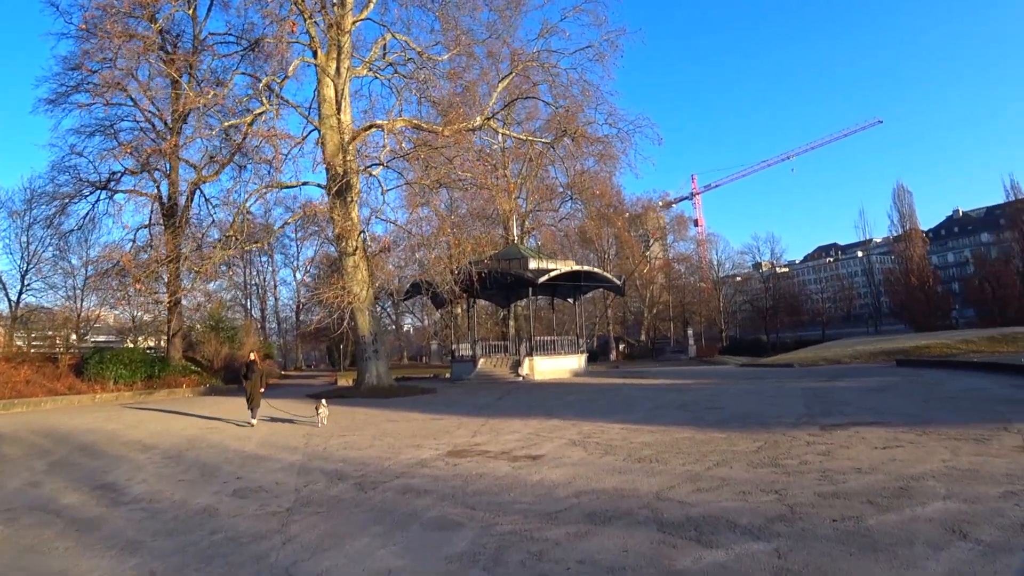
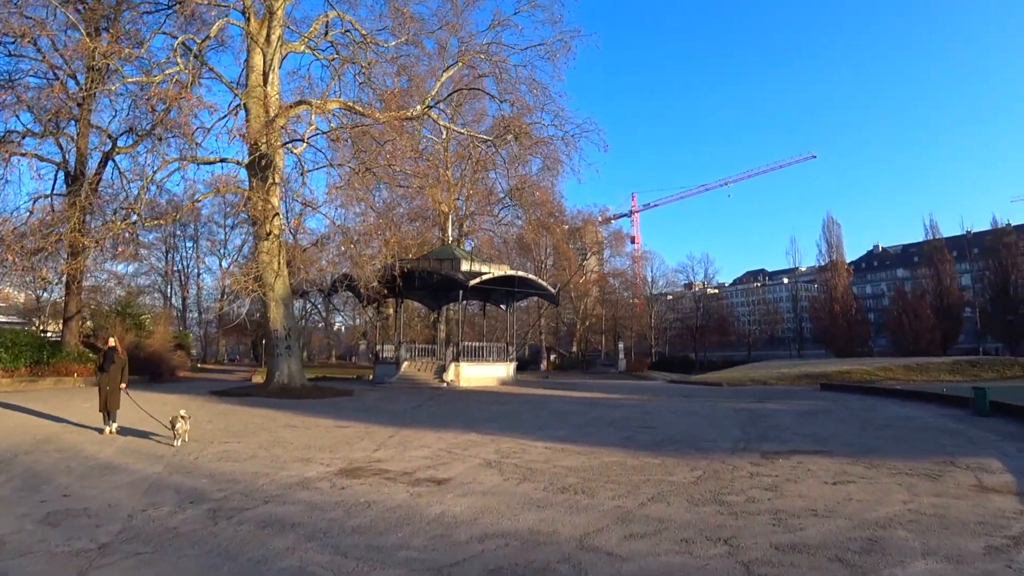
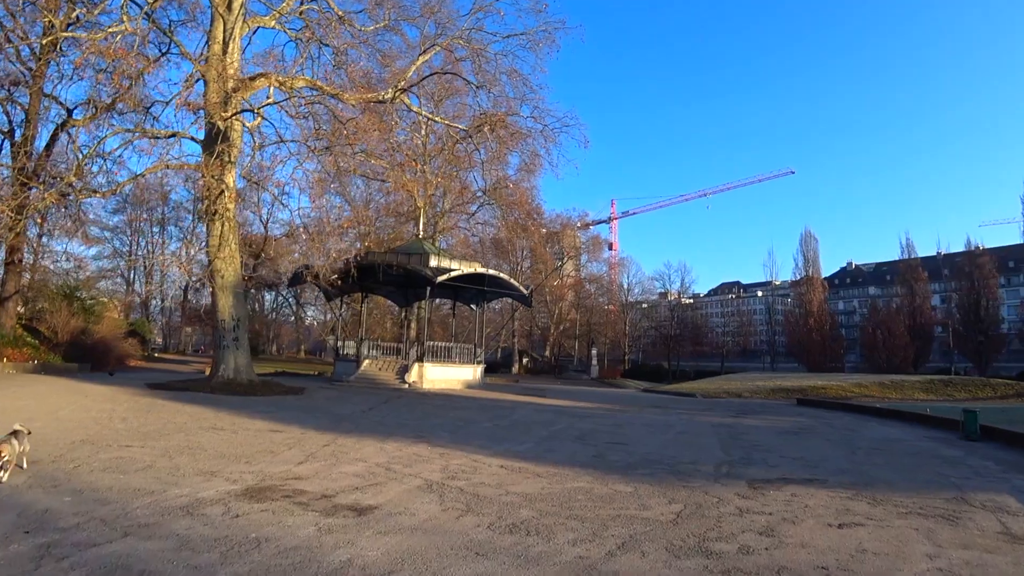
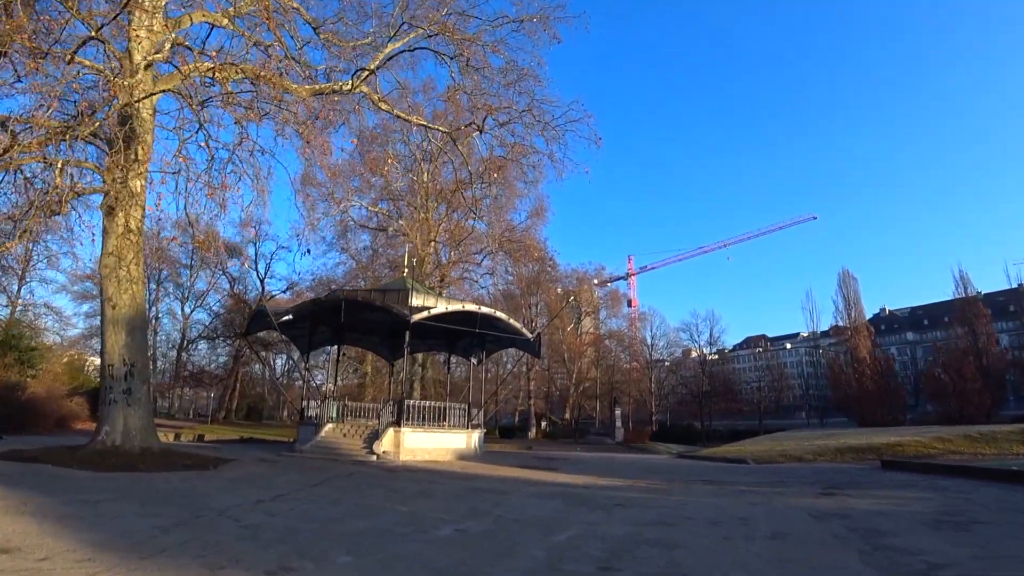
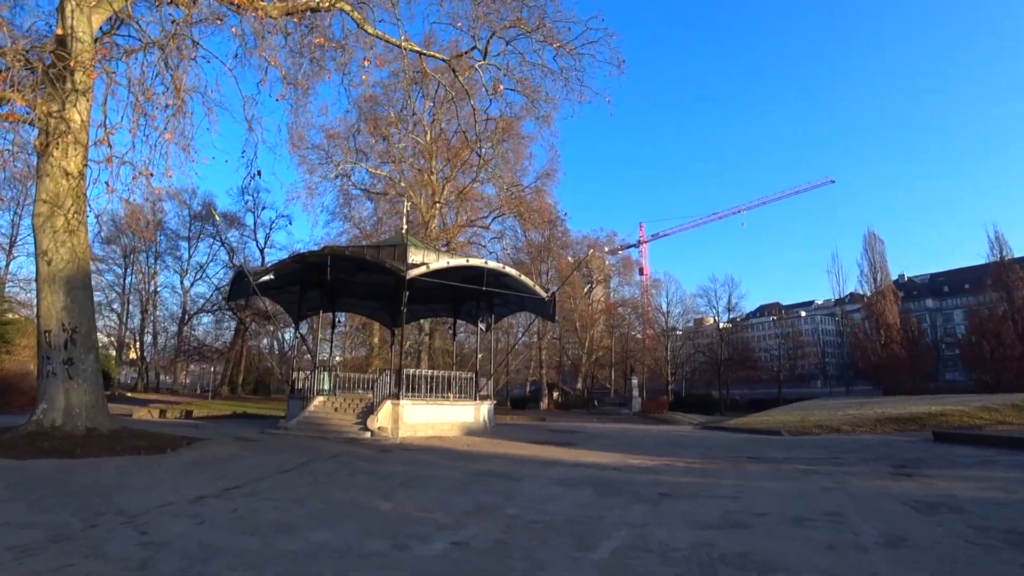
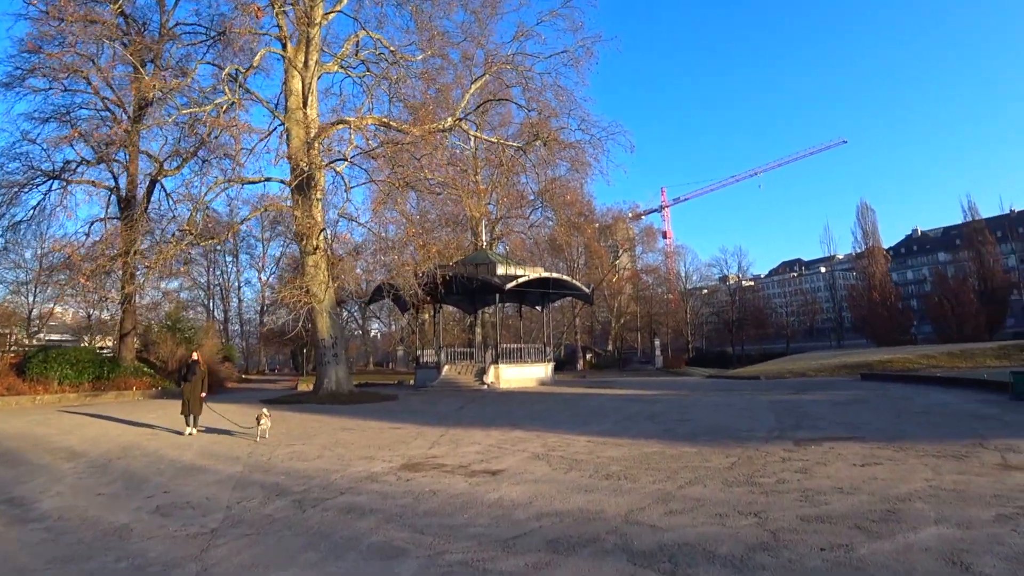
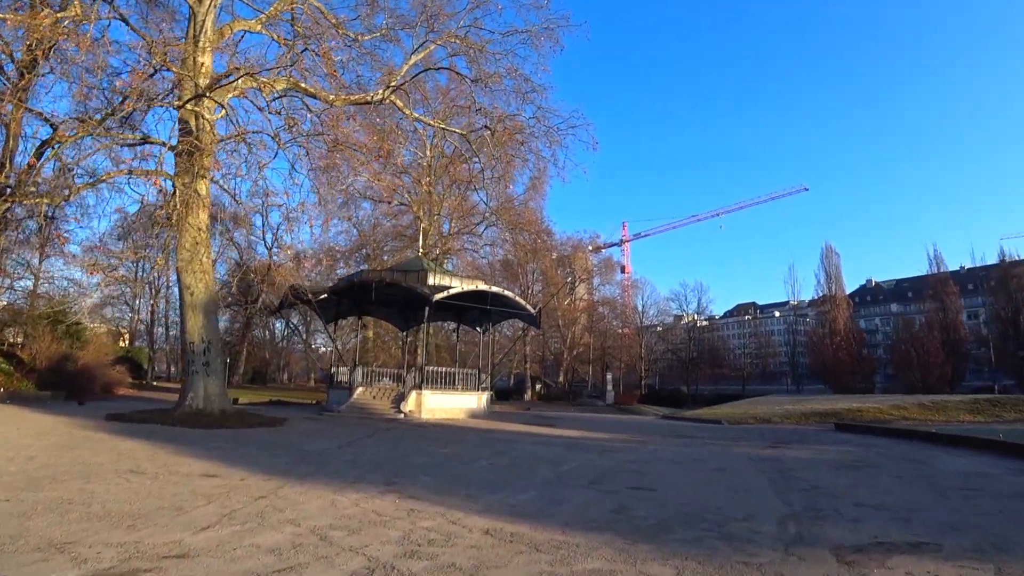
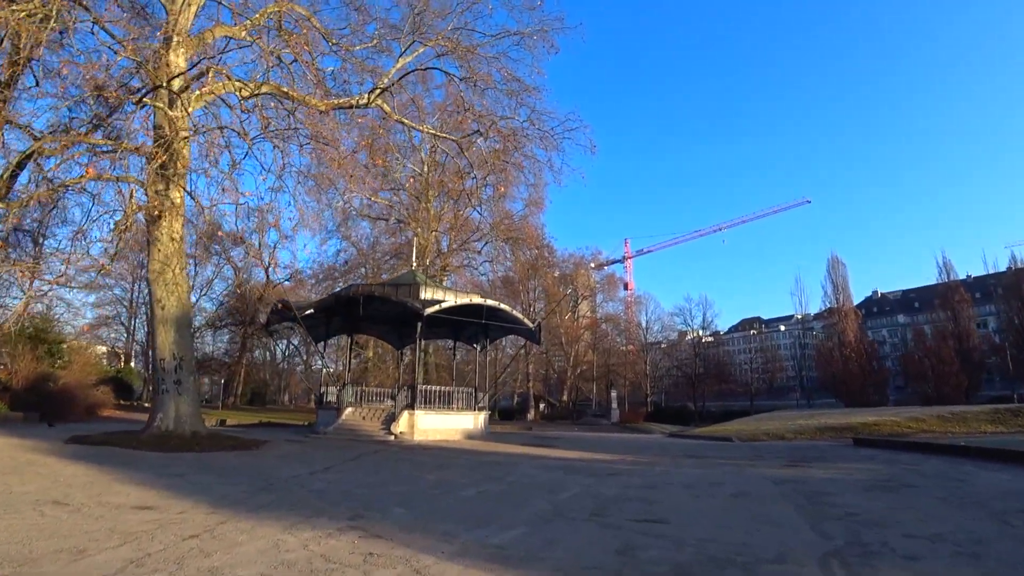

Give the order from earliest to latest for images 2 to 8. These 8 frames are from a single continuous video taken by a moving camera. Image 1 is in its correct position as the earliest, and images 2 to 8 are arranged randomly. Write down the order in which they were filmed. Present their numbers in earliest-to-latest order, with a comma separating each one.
6, 2, 3, 7, 8, 4, 5
